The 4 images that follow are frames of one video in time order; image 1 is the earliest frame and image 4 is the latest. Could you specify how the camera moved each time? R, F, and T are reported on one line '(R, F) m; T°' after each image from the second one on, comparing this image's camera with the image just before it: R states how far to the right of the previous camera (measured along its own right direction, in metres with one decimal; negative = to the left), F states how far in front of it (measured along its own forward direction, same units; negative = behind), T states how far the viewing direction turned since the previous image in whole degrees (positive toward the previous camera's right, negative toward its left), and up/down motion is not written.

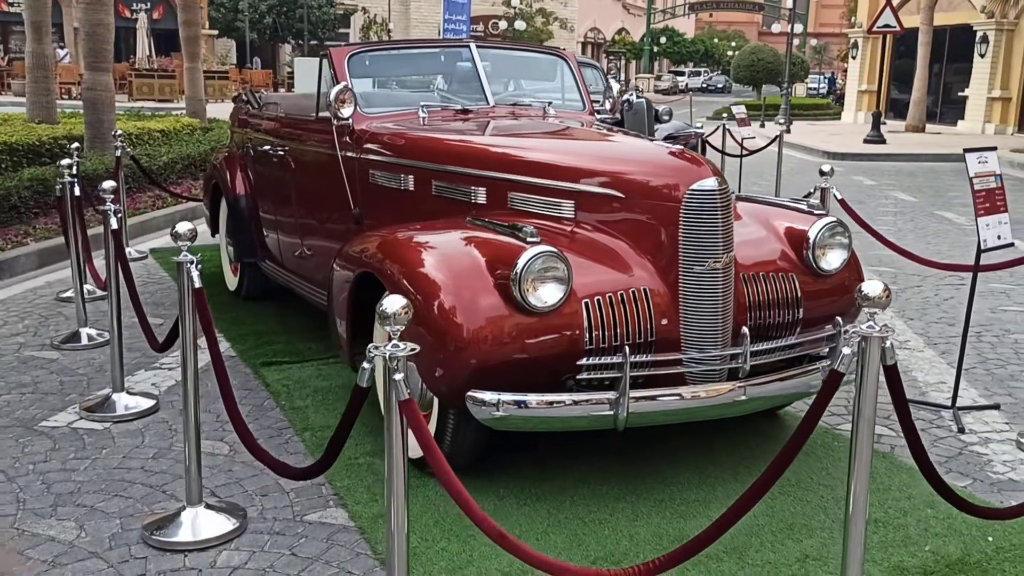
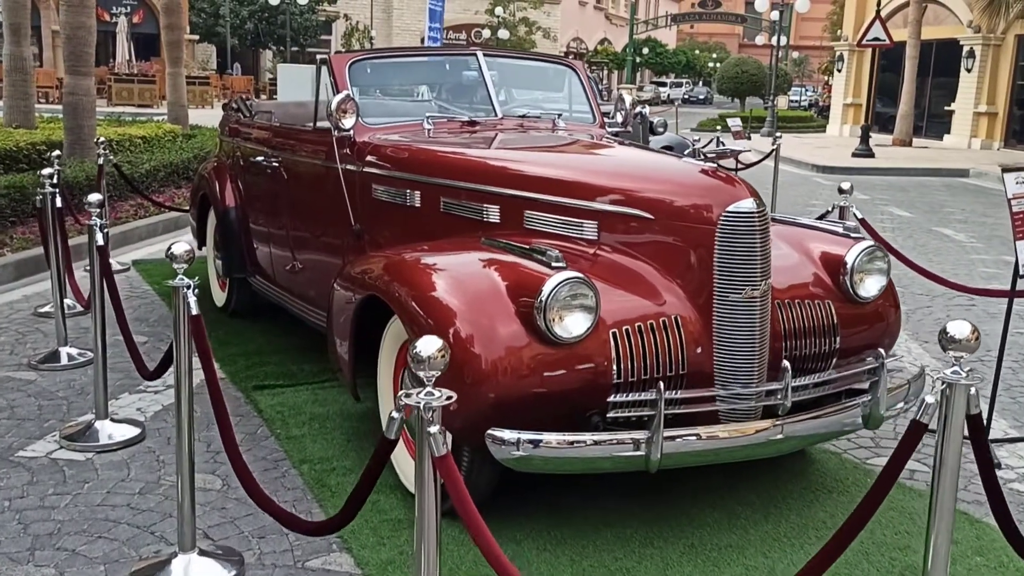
(-0.2, +0.3) m; +1°
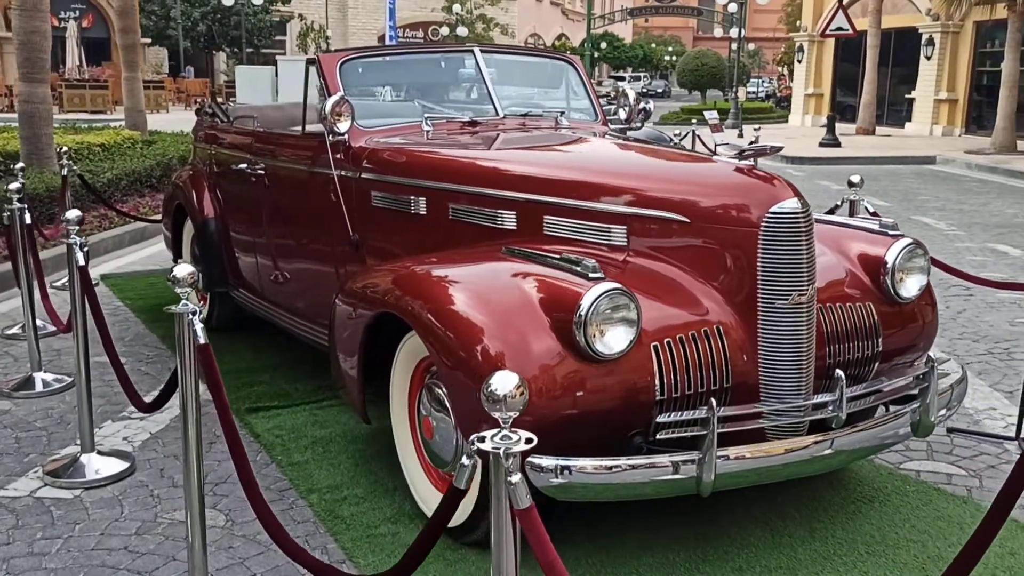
(-0.2, +0.2) m; +2°
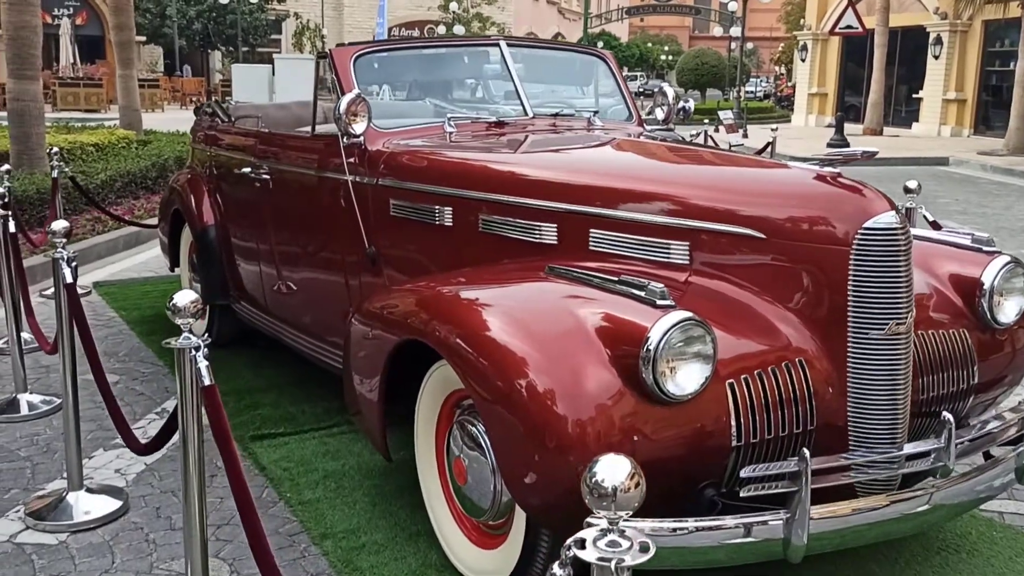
(-0.2, +0.4) m; 0°
